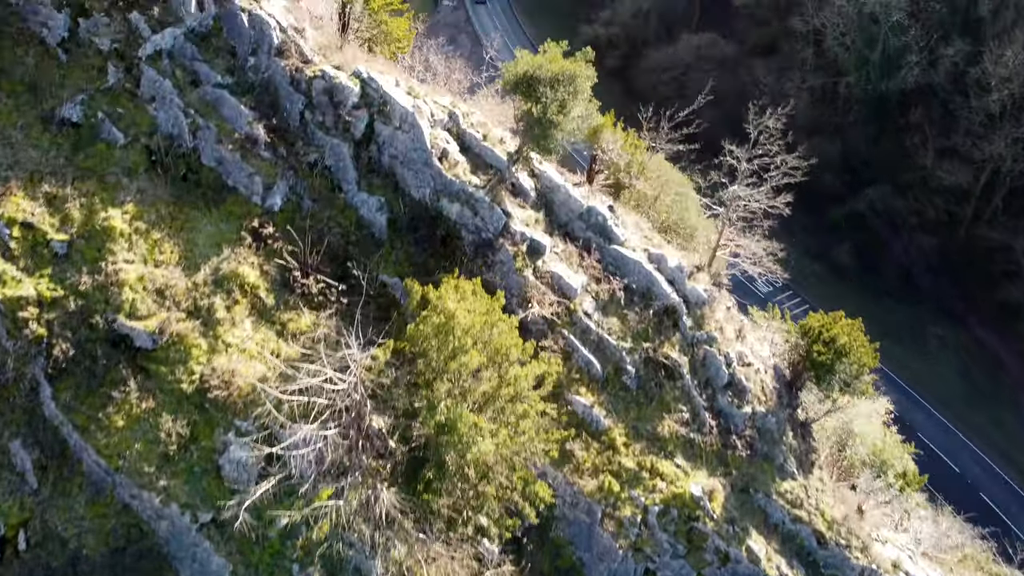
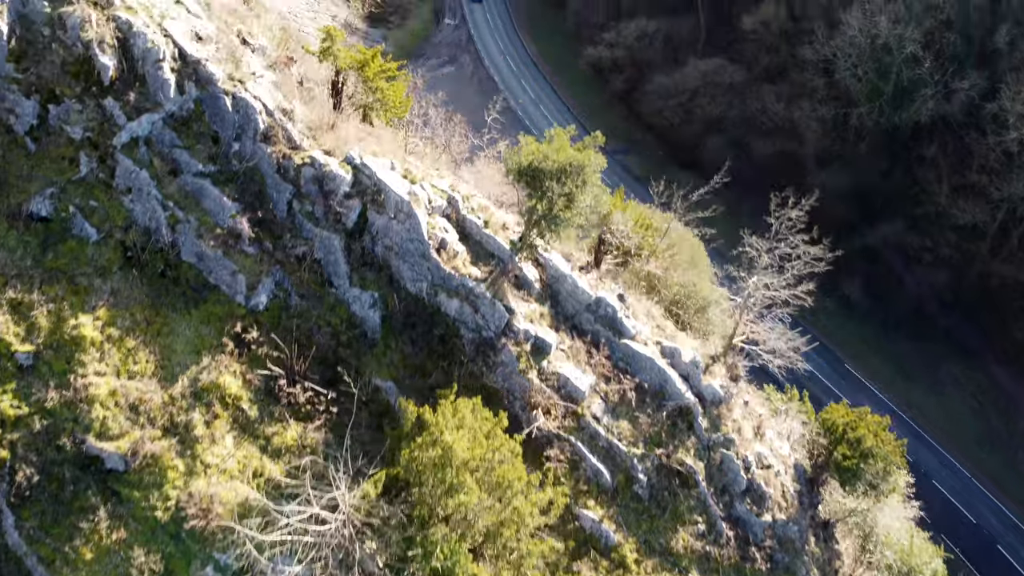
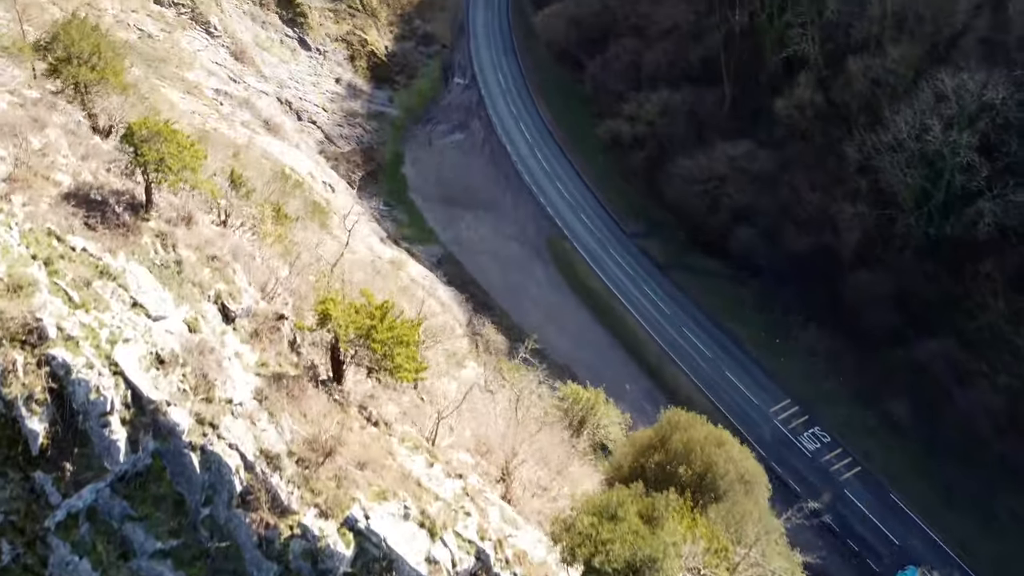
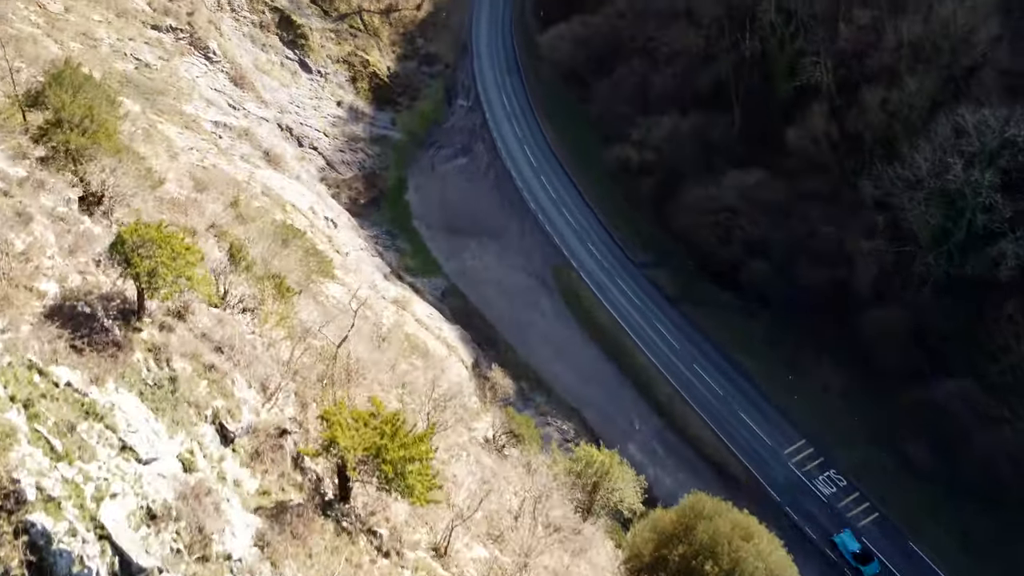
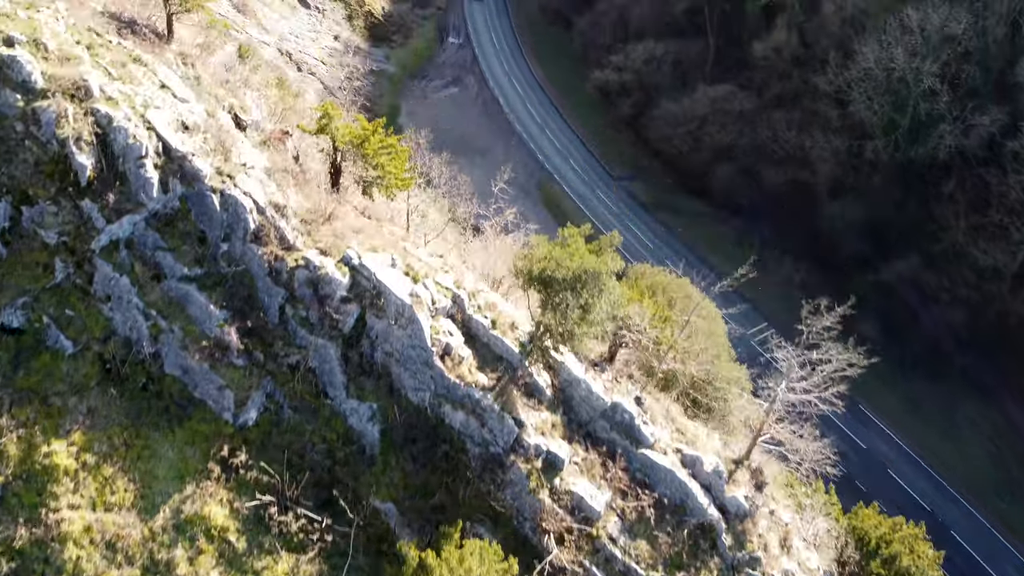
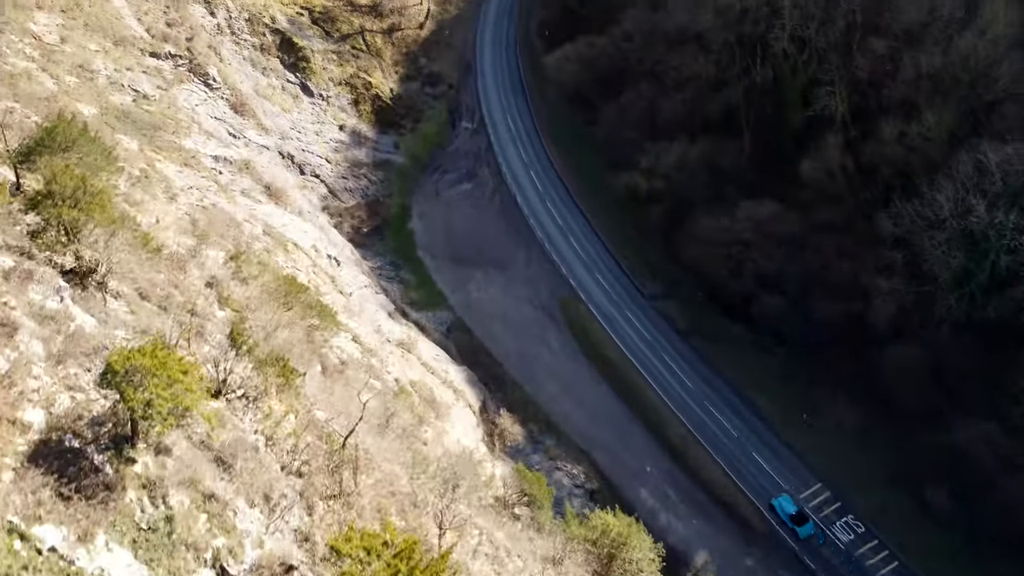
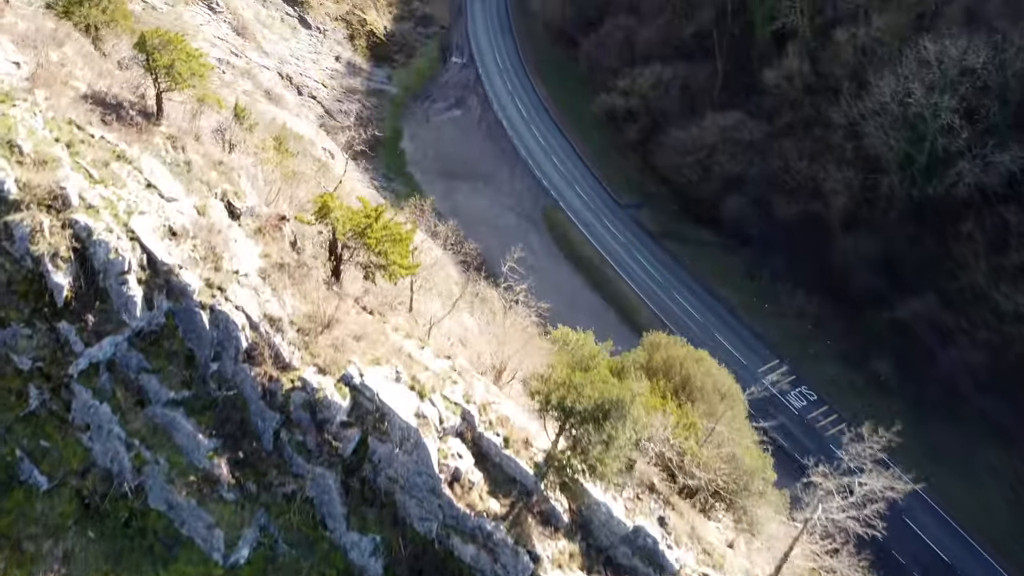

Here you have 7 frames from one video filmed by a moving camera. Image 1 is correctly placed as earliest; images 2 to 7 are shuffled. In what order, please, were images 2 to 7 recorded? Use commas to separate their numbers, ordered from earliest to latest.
2, 5, 7, 3, 4, 6
